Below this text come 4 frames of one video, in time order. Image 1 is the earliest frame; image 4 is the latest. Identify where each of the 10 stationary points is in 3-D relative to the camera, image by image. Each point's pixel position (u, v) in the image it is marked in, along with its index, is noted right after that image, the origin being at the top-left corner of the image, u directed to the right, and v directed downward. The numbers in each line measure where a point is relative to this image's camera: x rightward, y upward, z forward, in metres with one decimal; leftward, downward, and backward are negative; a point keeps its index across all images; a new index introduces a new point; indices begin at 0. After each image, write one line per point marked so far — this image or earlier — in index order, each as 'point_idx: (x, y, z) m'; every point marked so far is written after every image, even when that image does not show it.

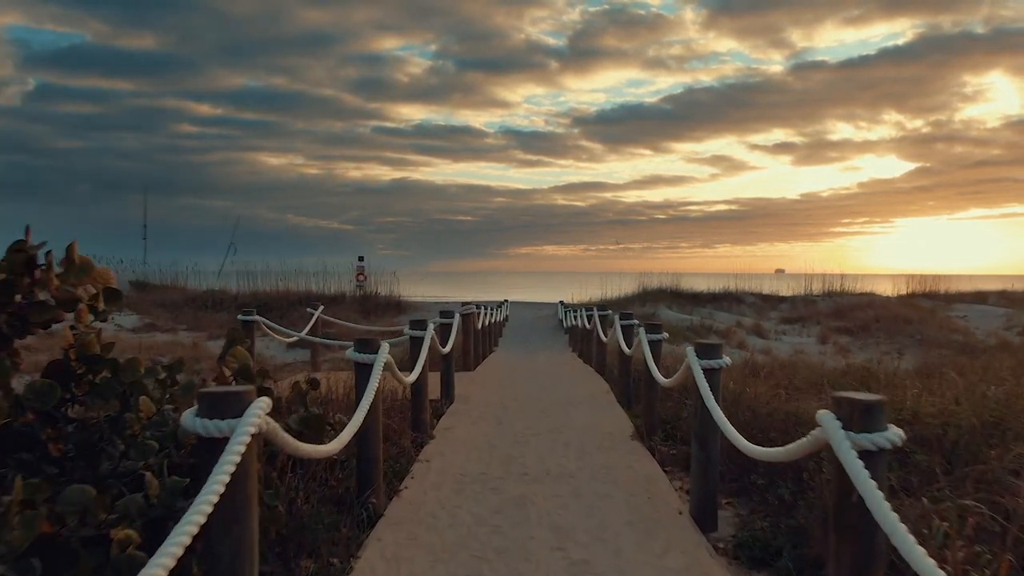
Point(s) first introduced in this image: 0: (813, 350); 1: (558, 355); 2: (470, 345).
0: (+4.0, -0.8, +18.8) m
1: (+0.5, -0.7, +15.2) m
2: (-0.3, -0.5, +10.9) m
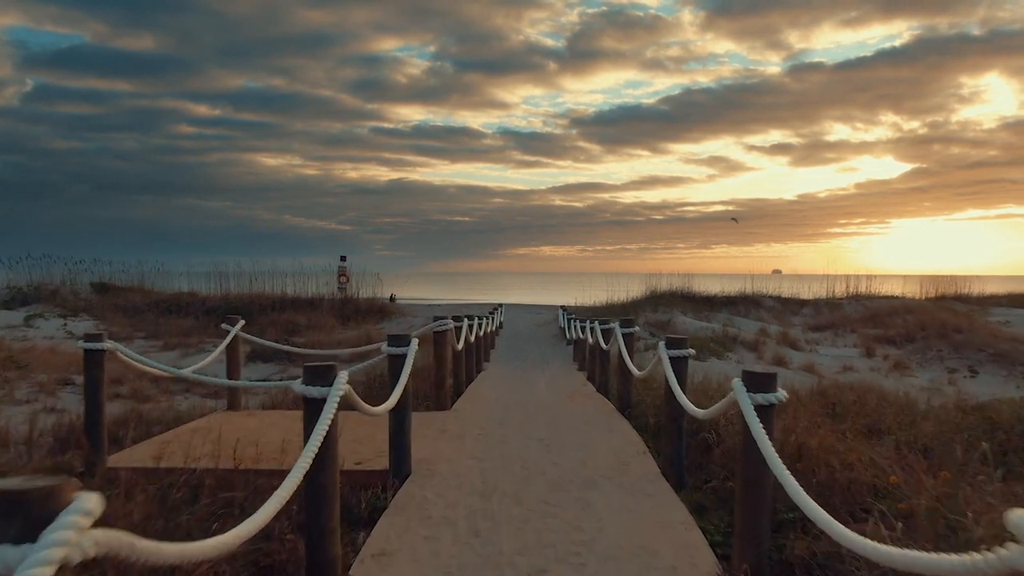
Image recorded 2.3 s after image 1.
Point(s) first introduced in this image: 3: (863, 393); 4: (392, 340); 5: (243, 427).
0: (+4.0, -0.9, +15.9) m
1: (+0.4, -0.8, +12.3) m
2: (-0.4, -0.5, +7.9) m
3: (+2.7, -0.8, +10.6) m
4: (-0.5, -0.2, +5.4) m
5: (-1.3, -0.7, +6.6) m
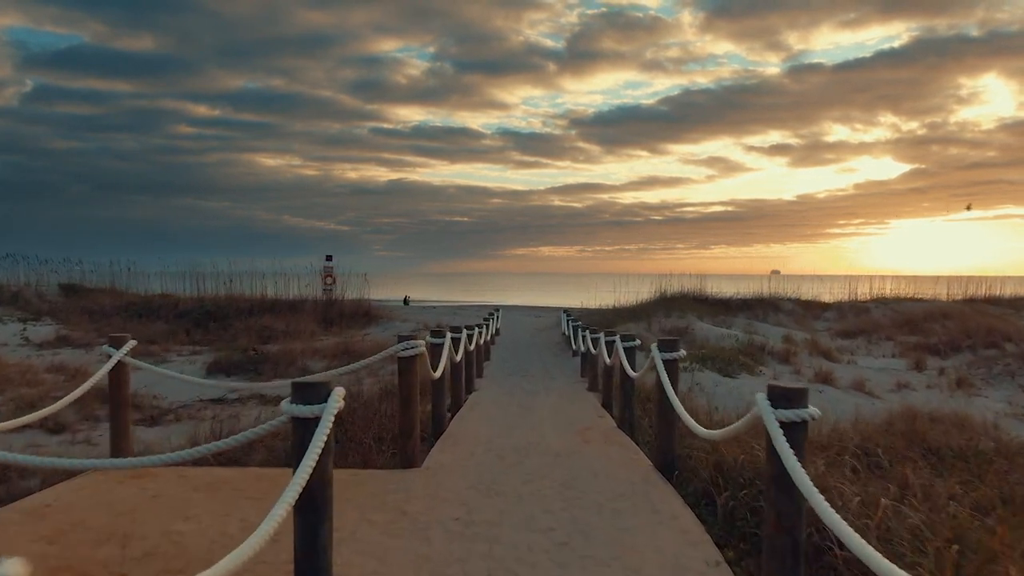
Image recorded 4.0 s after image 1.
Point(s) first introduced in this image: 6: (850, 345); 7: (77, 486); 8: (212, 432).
0: (+4.0, -0.9, +13.6) m
1: (+0.4, -0.8, +10.0) m
2: (-0.4, -0.5, +5.7) m
3: (+2.6, -0.8, +8.3) m
4: (-0.5, -0.2, +3.2) m
5: (-1.3, -0.7, +4.4) m
6: (+4.9, -0.8, +20.0) m
7: (-1.6, -0.7, +5.1) m
8: (-1.7, -0.8, +7.7) m
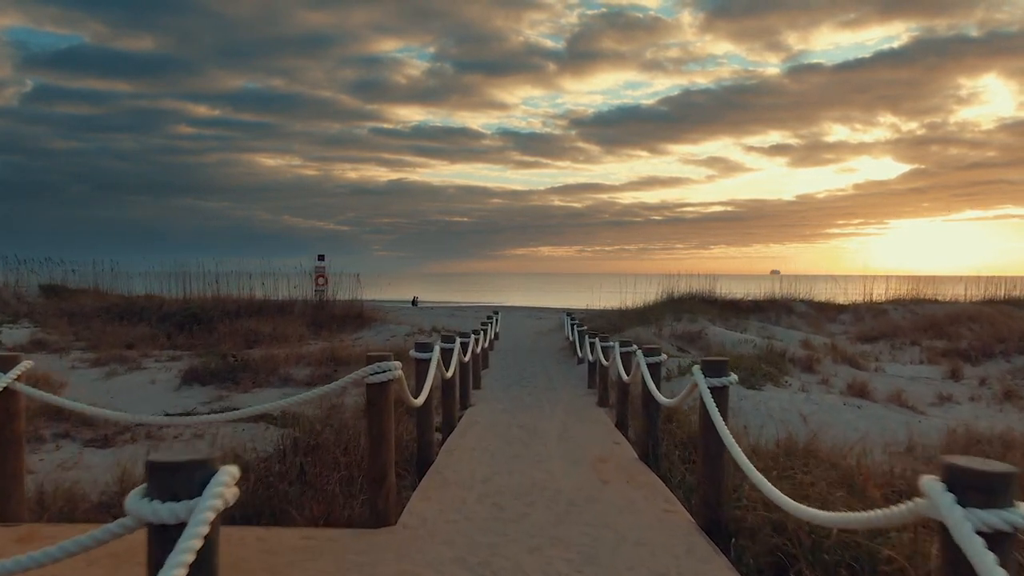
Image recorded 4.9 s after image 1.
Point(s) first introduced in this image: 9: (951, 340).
0: (+4.0, -0.9, +12.4) m
1: (+0.4, -0.8, +8.8) m
2: (-0.4, -0.6, +4.4) m
3: (+2.6, -0.8, +7.1) m
4: (-0.5, -0.3, +1.9) m
5: (-1.3, -0.7, +3.1) m
6: (+4.9, -0.8, +18.7) m
7: (-1.6, -0.7, +3.8) m
8: (-1.7, -0.8, +6.5) m
9: (+6.0, -0.7, +19.0) m
